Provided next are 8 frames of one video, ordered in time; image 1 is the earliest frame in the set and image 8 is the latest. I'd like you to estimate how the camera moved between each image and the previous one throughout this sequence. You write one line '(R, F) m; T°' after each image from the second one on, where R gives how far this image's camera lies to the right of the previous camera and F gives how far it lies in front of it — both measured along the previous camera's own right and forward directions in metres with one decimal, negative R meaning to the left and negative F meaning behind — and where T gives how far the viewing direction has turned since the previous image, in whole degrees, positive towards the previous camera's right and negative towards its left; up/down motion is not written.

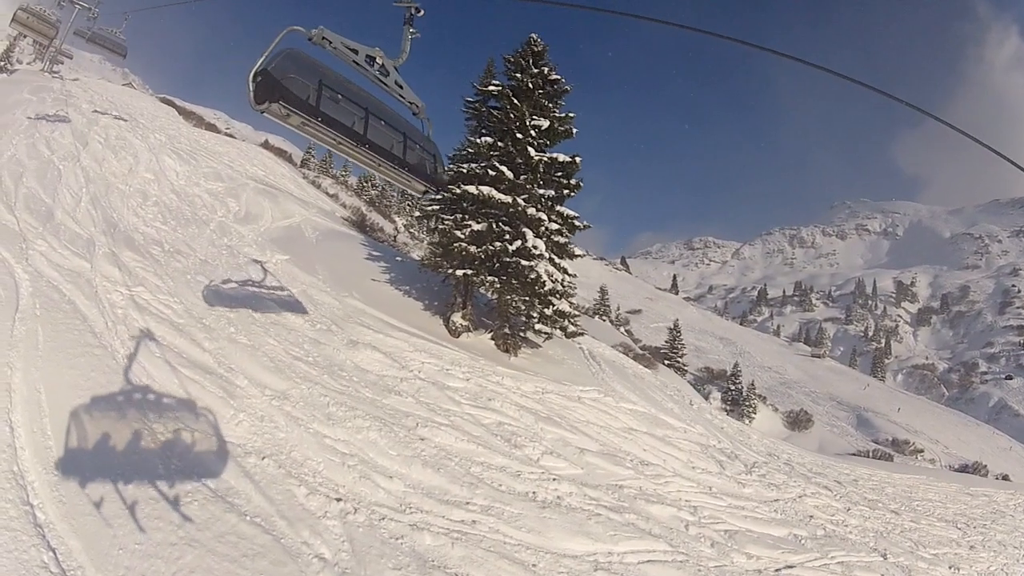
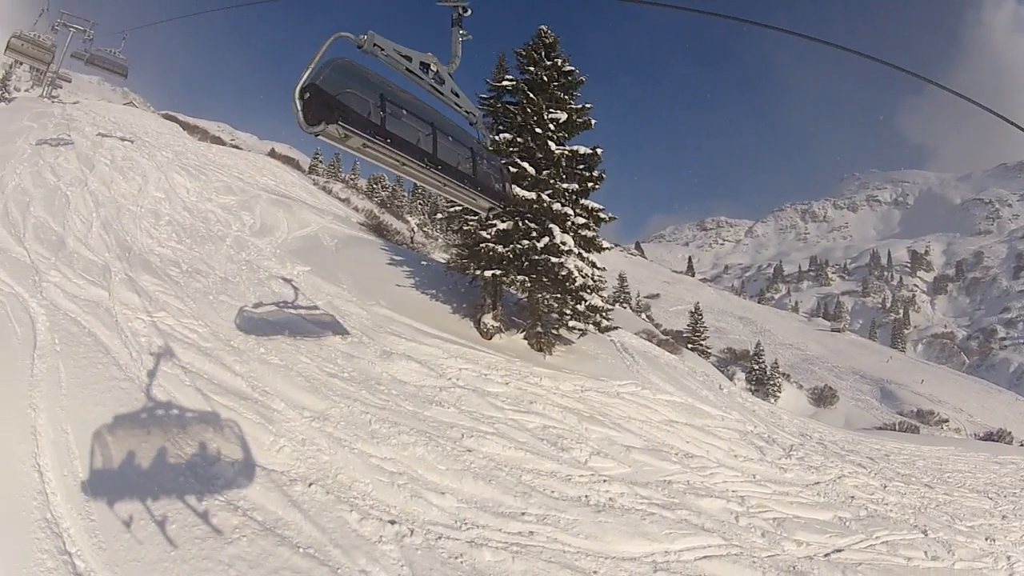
(-0.8, +0.6) m; 0°
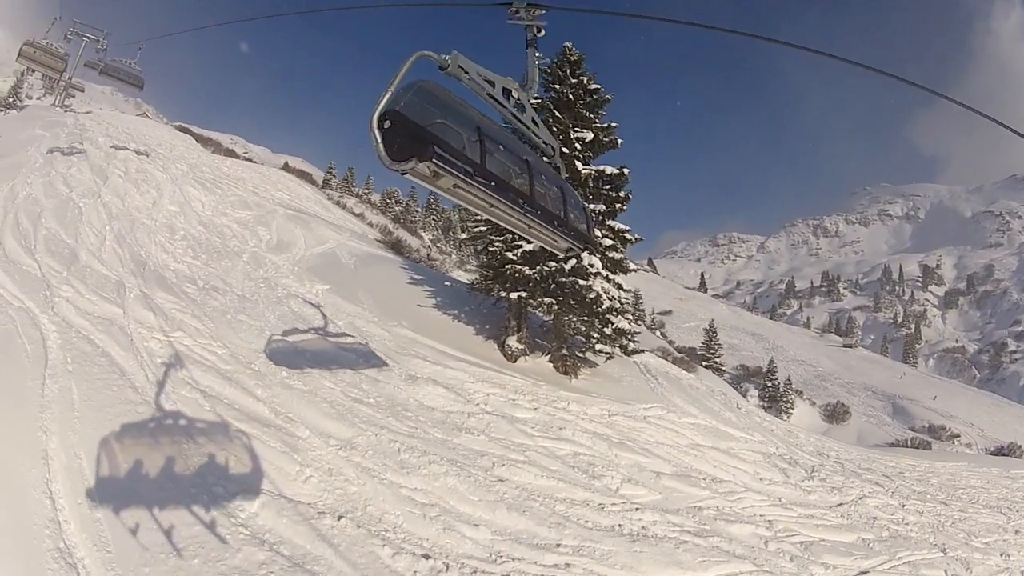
(-0.6, +0.5) m; 0°
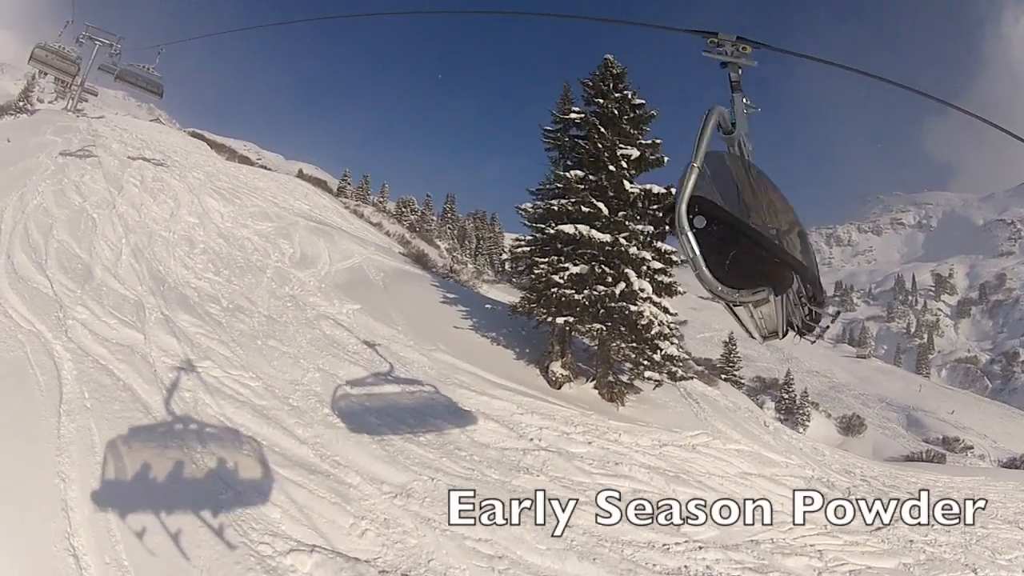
(-1.2, +1.0) m; 0°
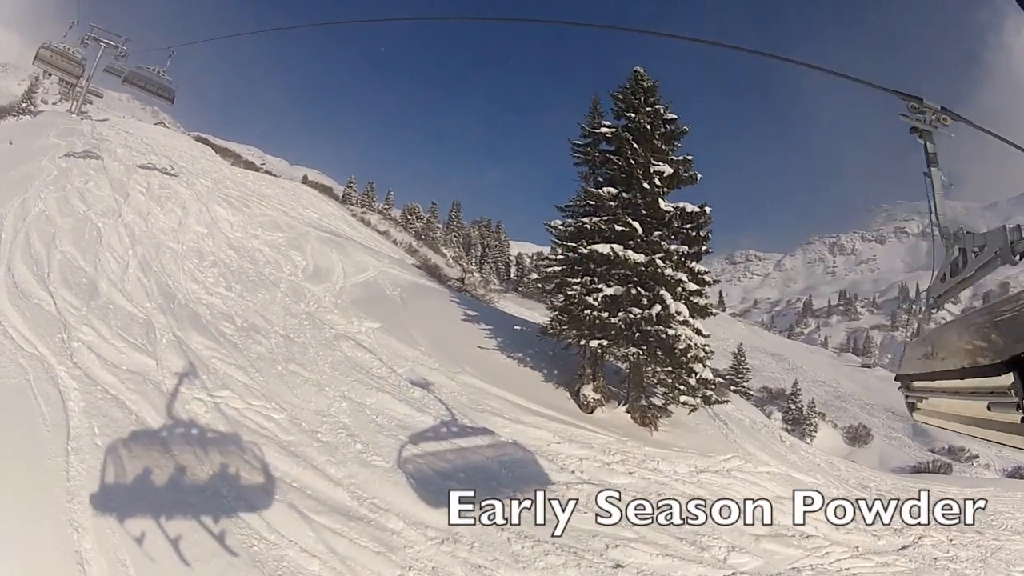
(-0.8, +0.7) m; 0°
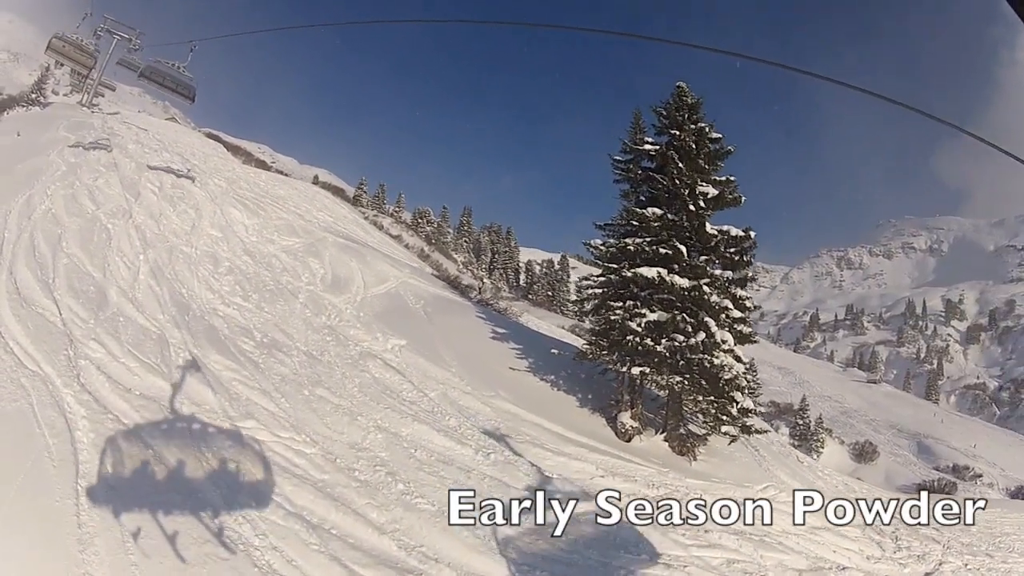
(-0.9, +0.8) m; 0°
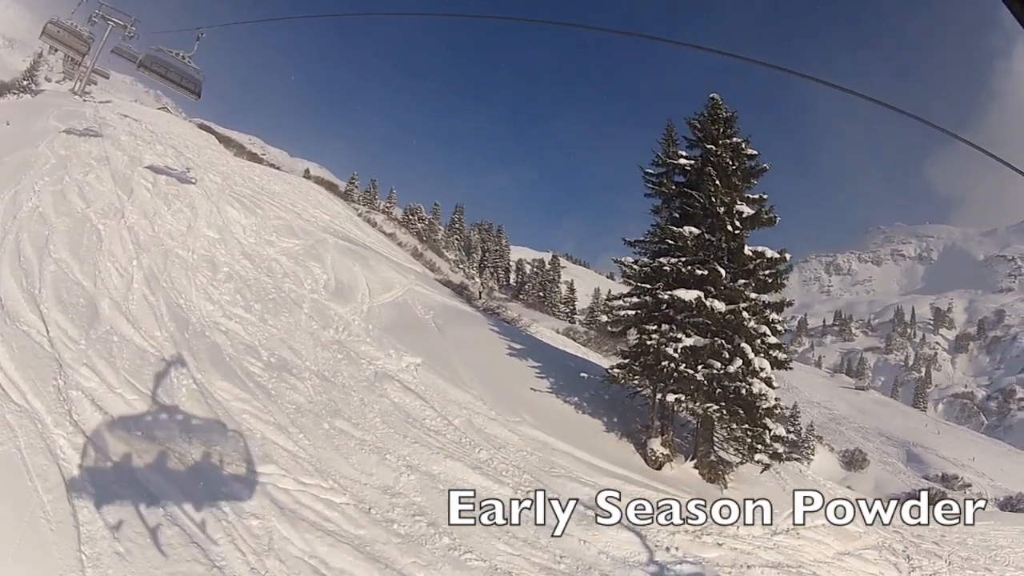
(-0.8, +0.9) m; +1°
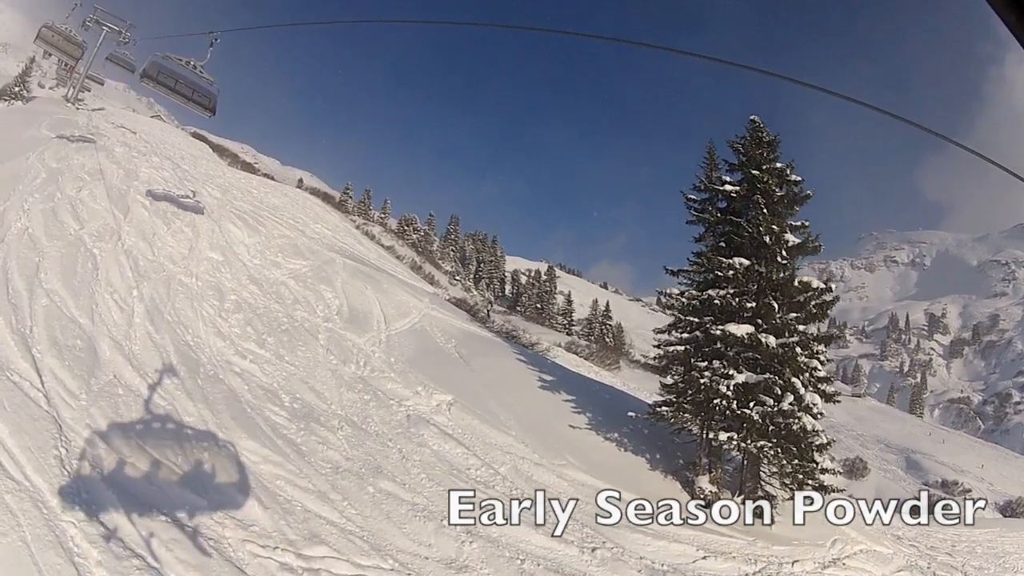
(-1.0, +0.9) m; +1°
